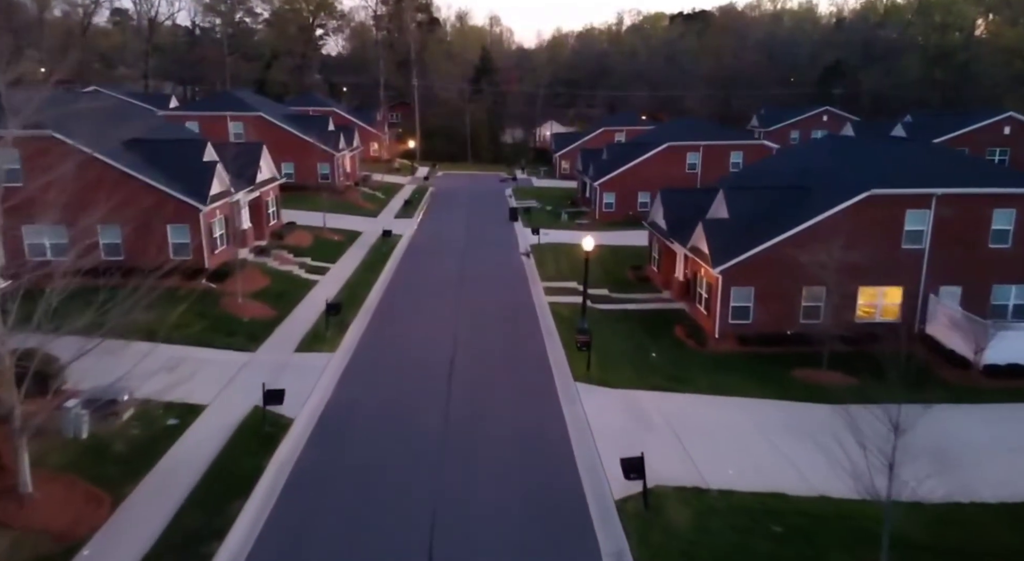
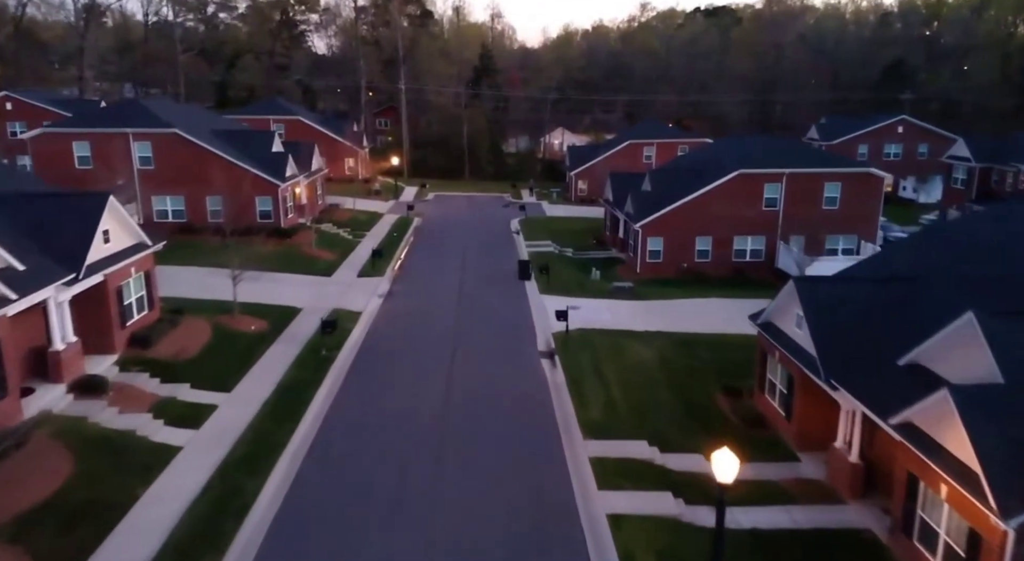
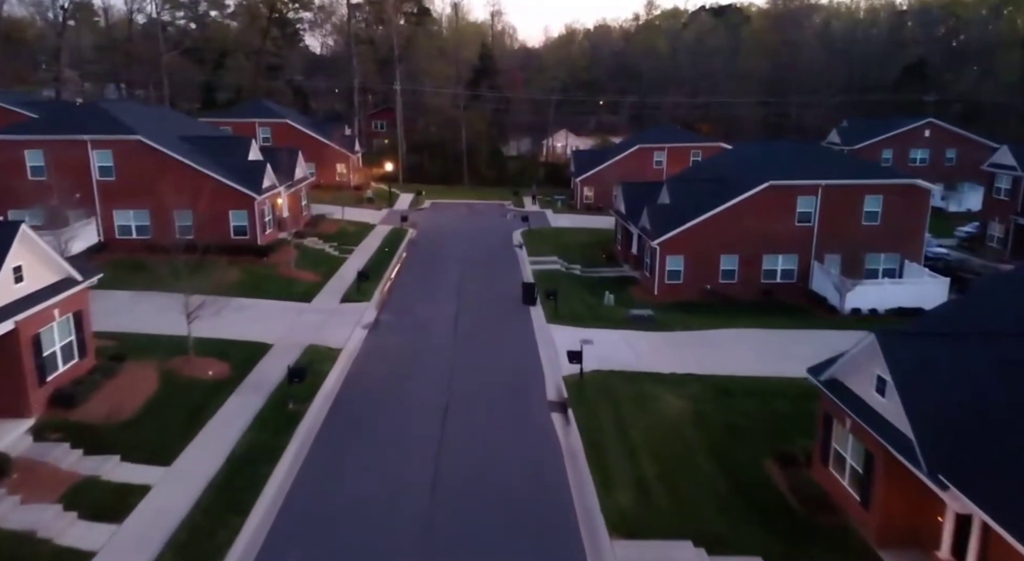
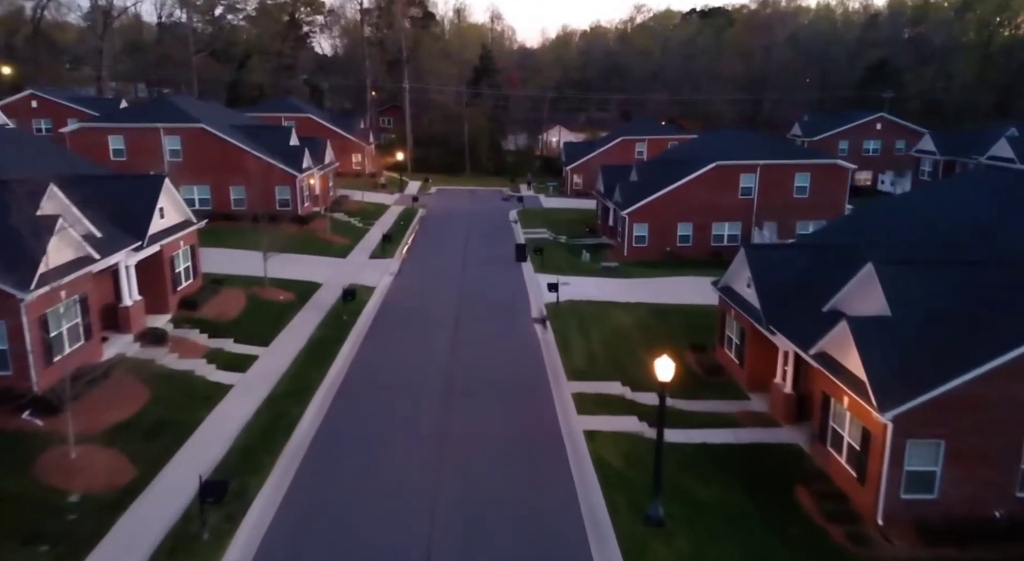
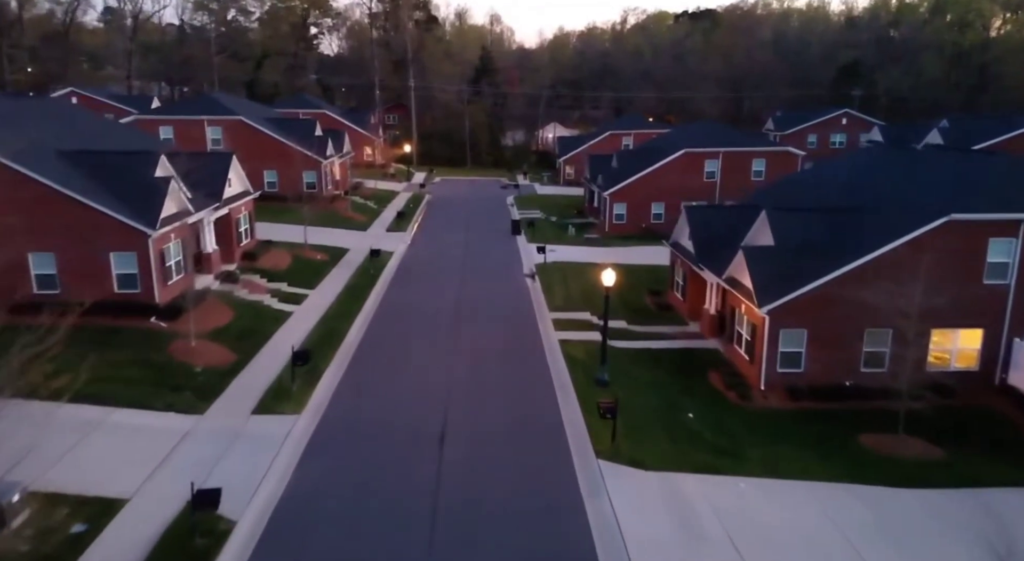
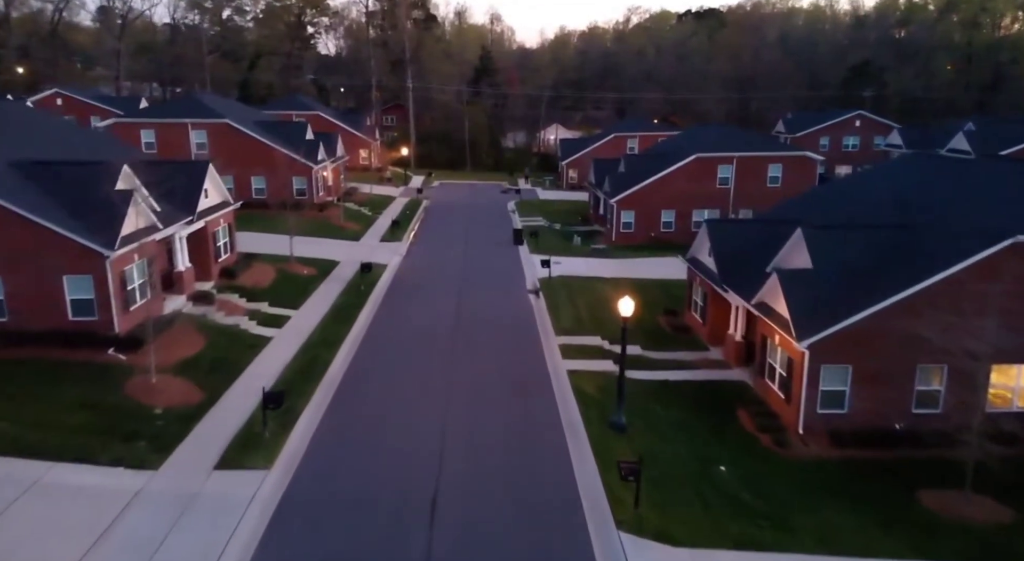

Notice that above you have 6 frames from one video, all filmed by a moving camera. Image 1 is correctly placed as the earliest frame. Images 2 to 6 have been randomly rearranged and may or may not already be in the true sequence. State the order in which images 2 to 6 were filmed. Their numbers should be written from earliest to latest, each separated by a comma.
5, 6, 4, 2, 3
